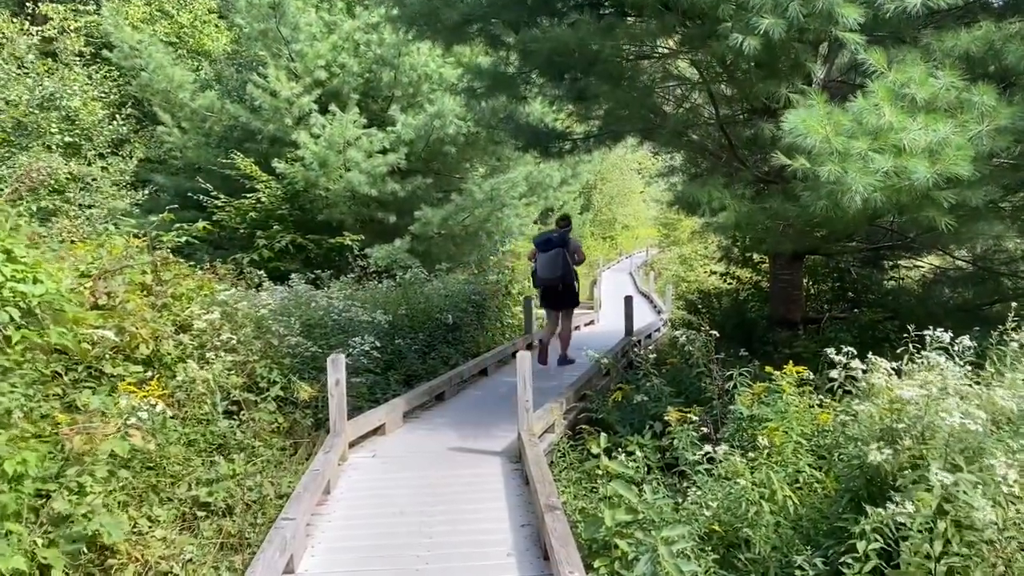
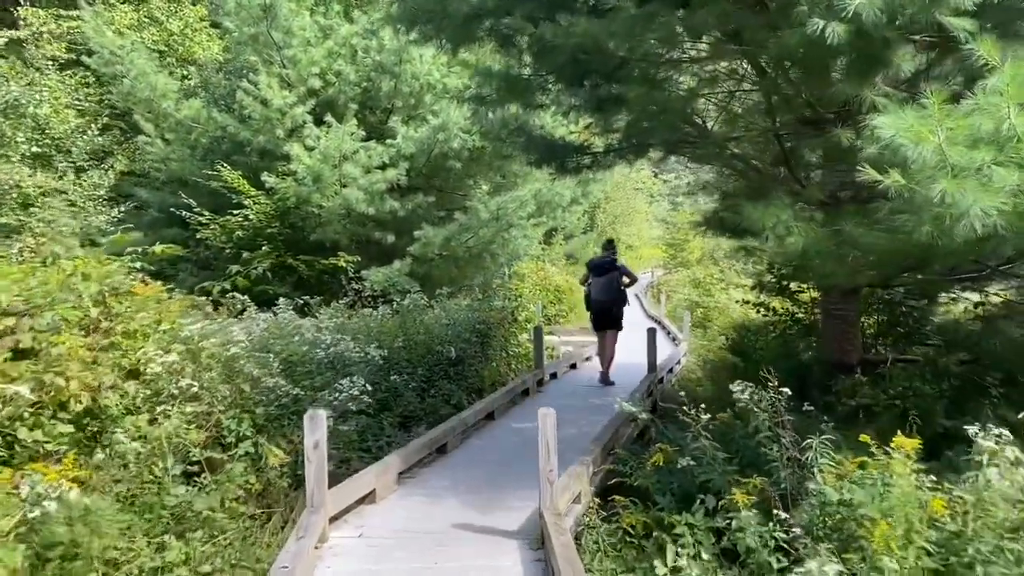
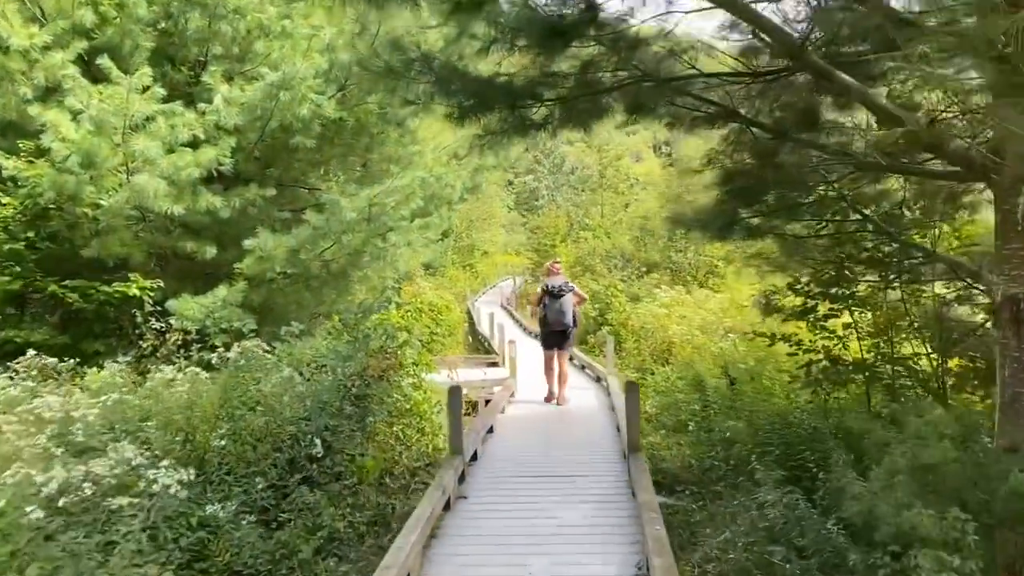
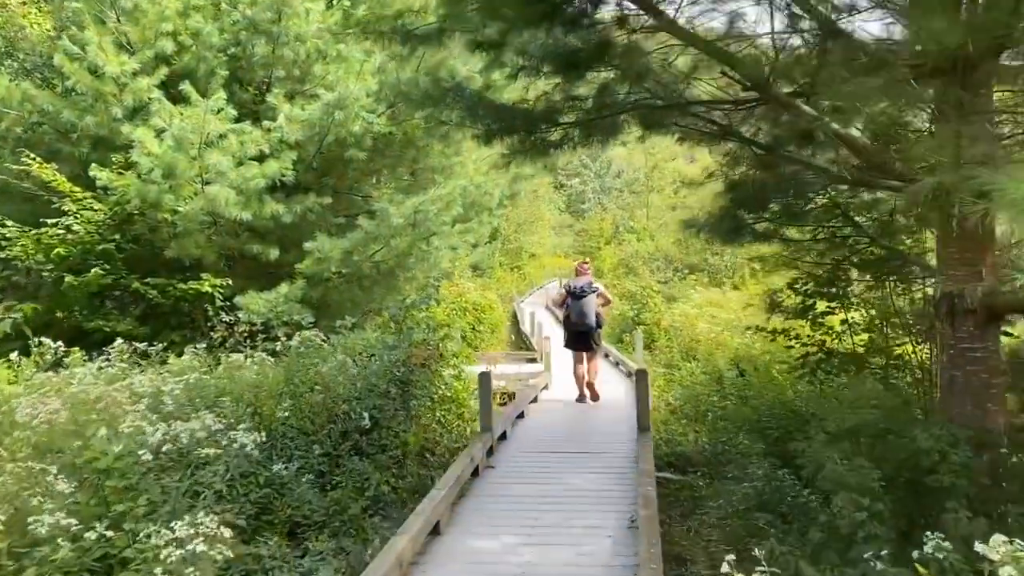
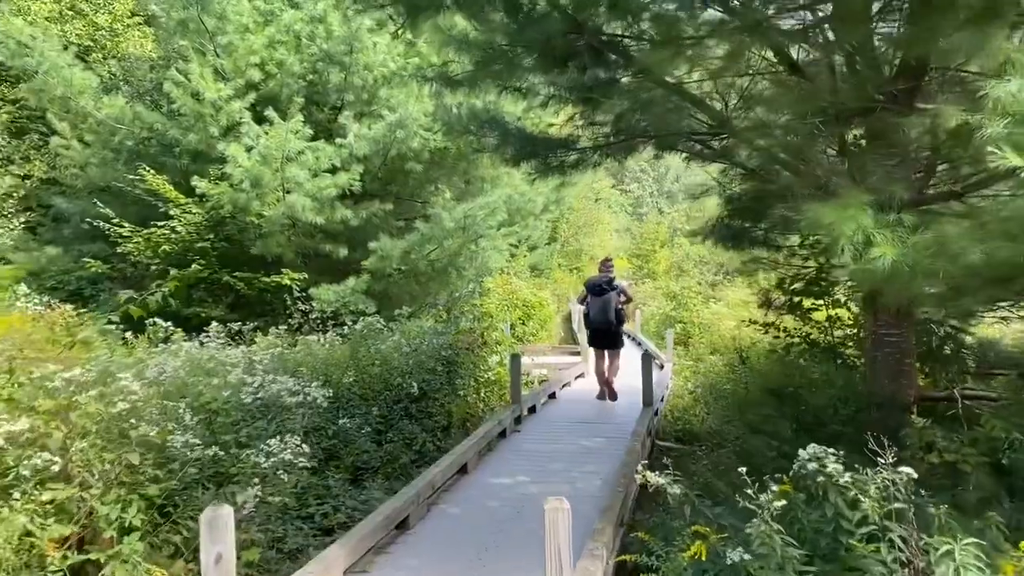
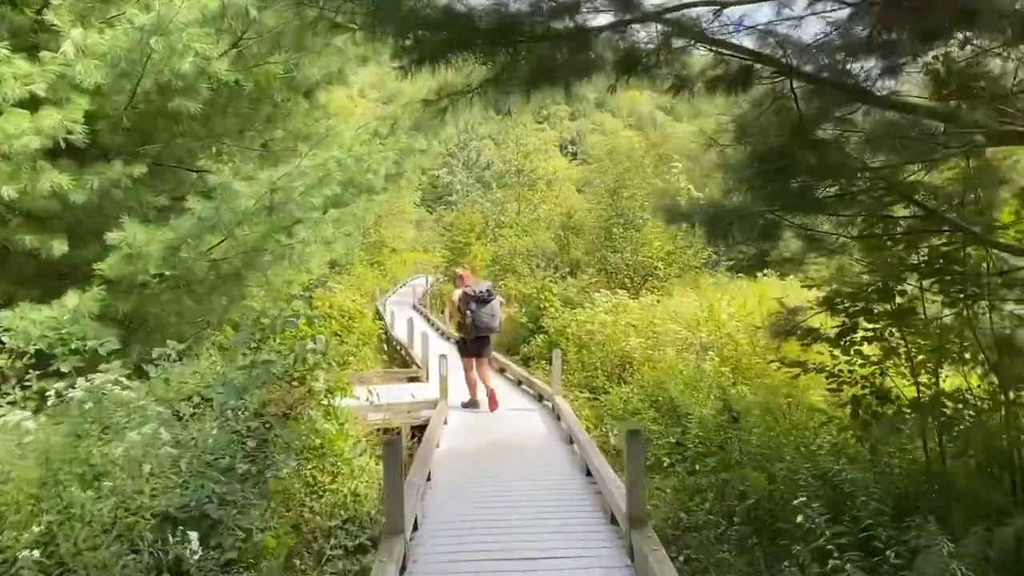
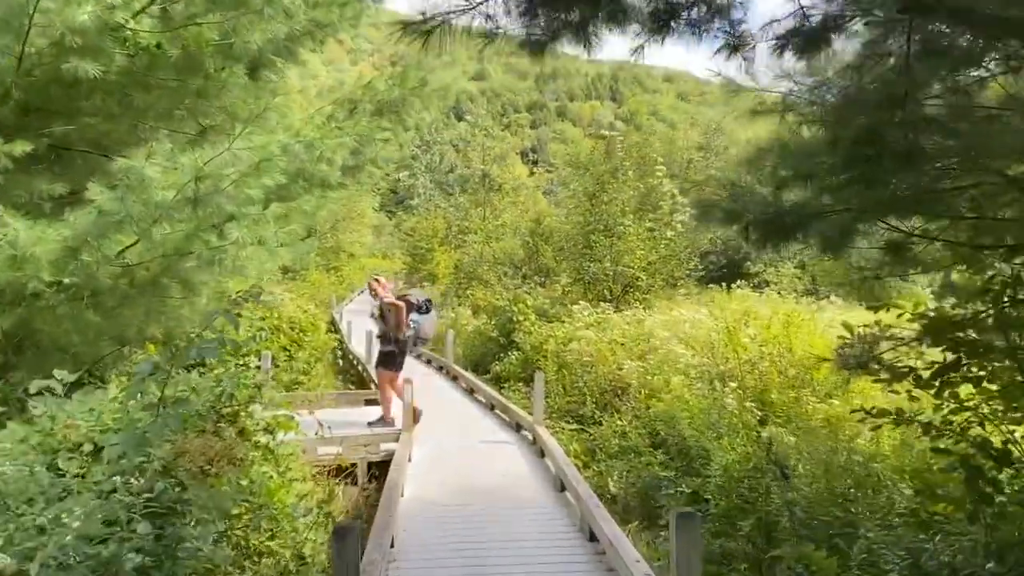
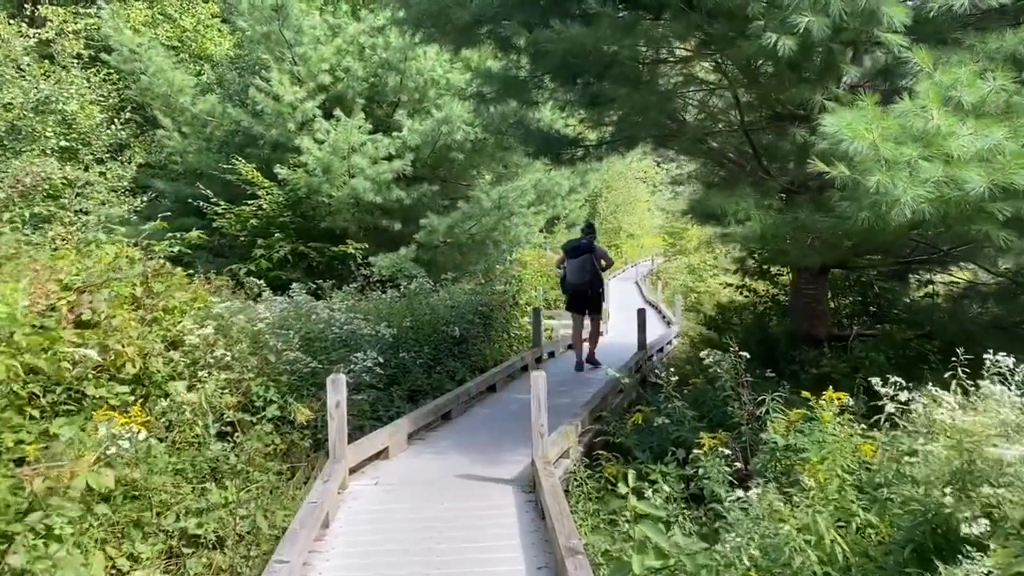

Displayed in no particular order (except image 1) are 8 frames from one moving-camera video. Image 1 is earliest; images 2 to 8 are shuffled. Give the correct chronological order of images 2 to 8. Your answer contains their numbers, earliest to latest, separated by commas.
8, 2, 5, 4, 3, 6, 7
